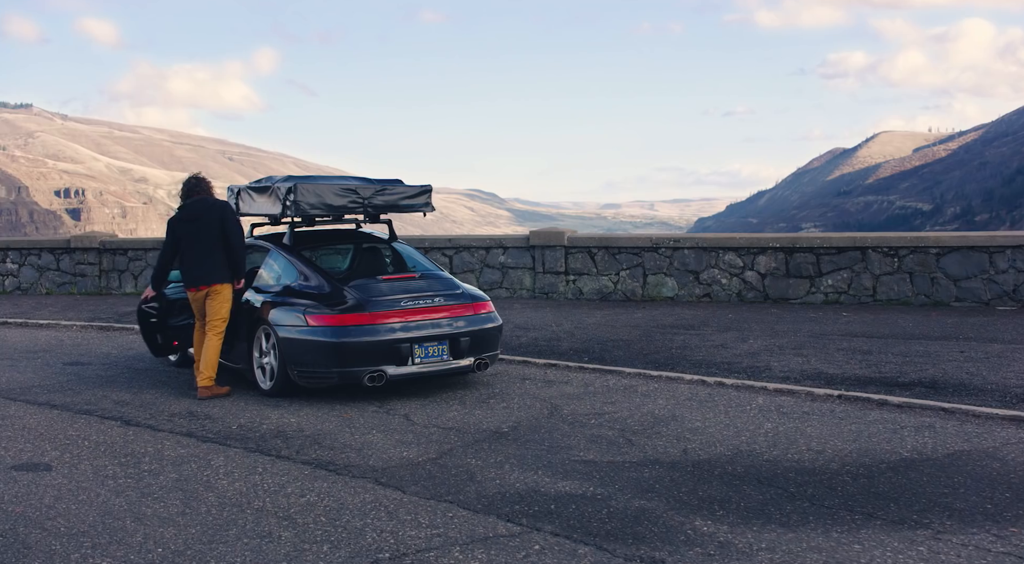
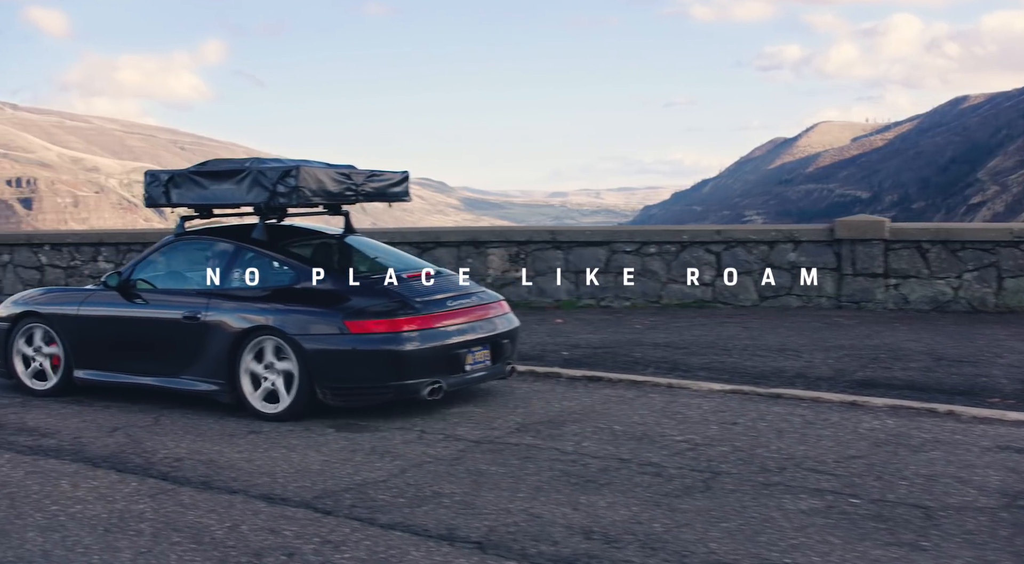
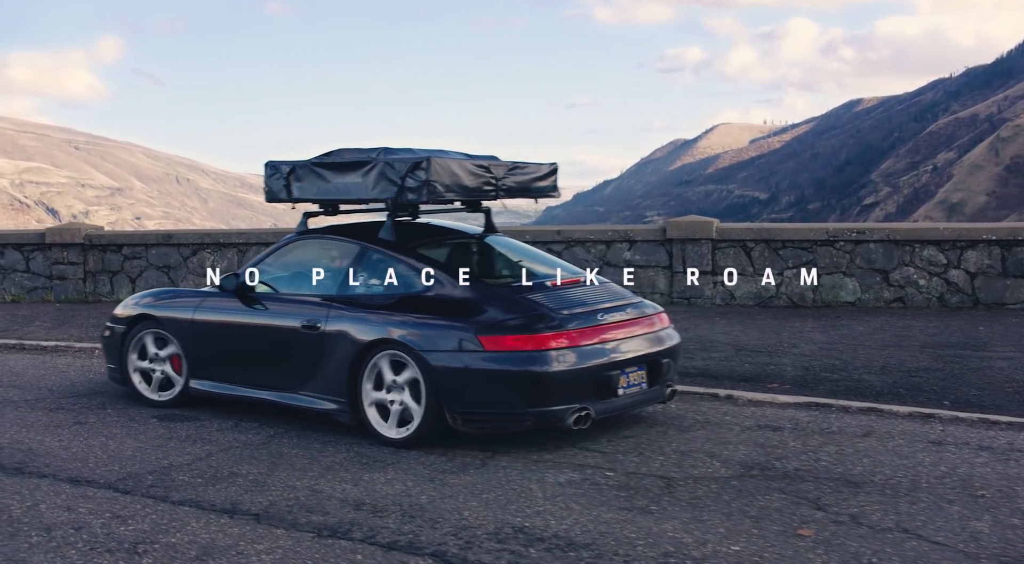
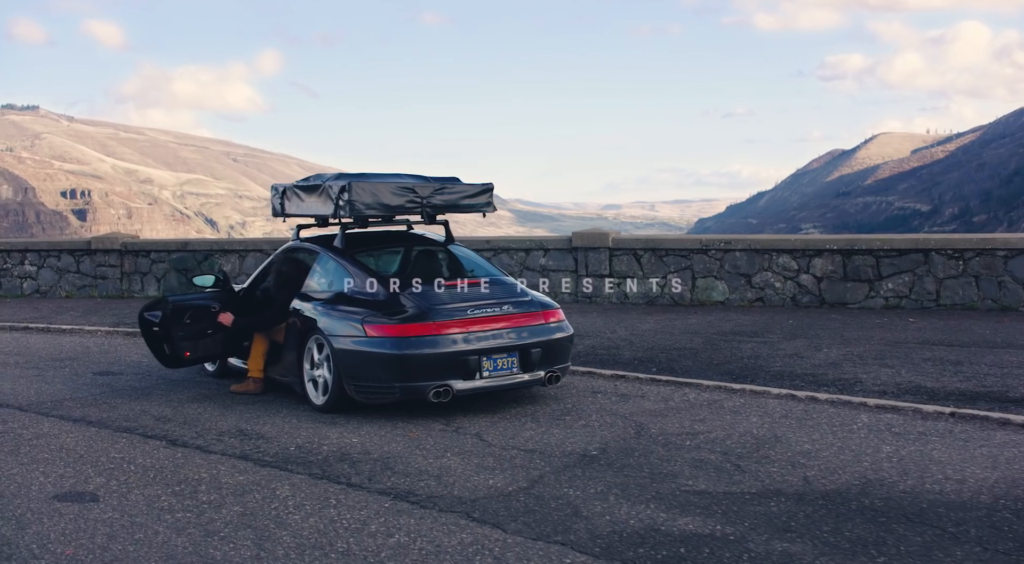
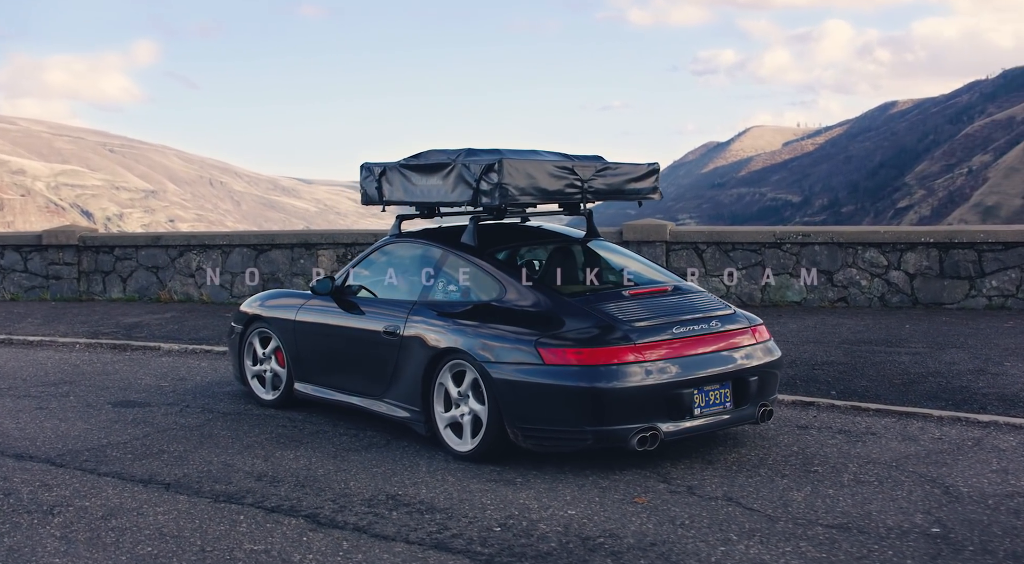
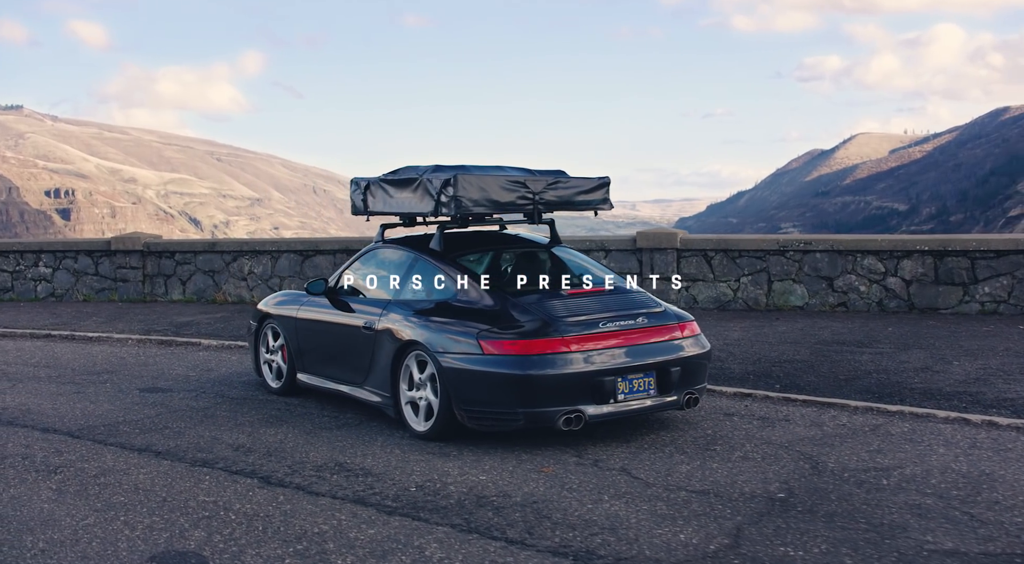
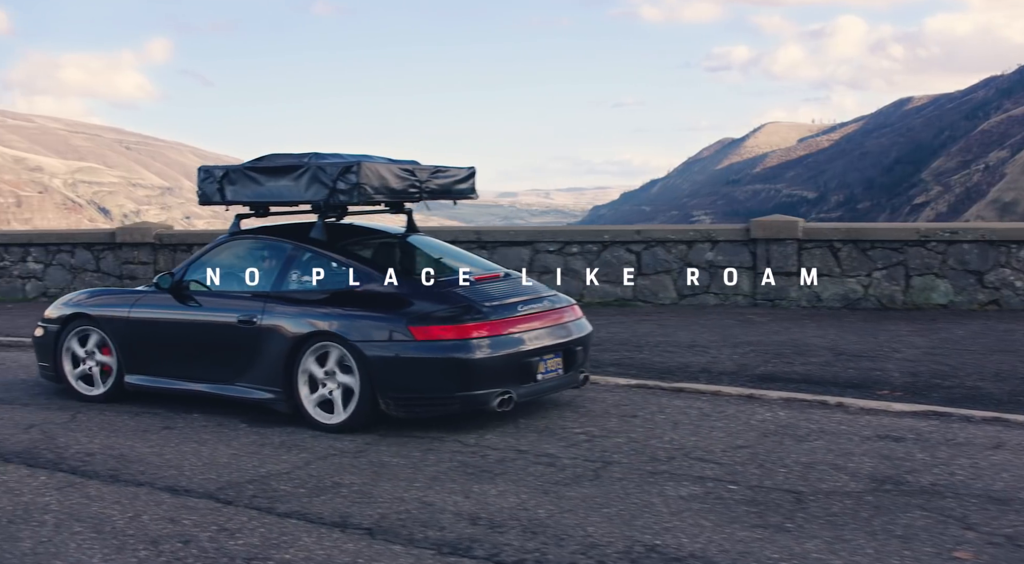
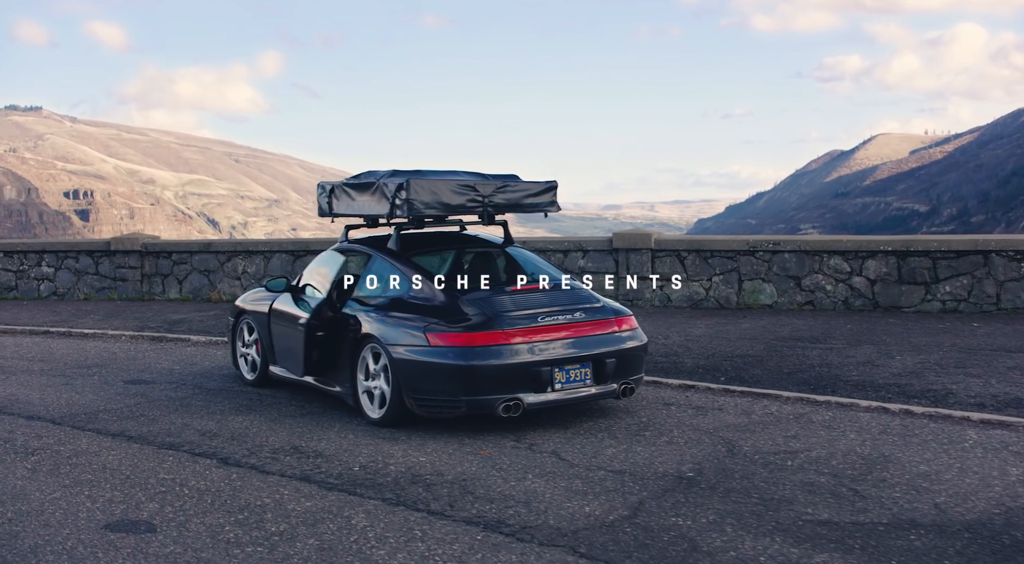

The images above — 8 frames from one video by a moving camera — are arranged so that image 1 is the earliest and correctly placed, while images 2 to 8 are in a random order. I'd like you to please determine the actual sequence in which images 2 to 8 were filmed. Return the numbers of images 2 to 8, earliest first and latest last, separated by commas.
4, 8, 6, 5, 3, 7, 2
